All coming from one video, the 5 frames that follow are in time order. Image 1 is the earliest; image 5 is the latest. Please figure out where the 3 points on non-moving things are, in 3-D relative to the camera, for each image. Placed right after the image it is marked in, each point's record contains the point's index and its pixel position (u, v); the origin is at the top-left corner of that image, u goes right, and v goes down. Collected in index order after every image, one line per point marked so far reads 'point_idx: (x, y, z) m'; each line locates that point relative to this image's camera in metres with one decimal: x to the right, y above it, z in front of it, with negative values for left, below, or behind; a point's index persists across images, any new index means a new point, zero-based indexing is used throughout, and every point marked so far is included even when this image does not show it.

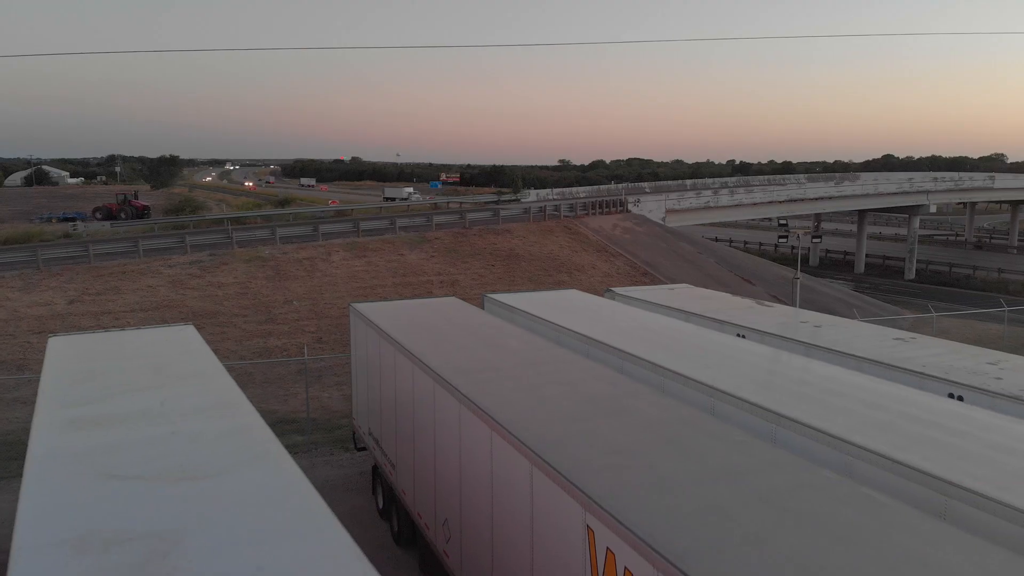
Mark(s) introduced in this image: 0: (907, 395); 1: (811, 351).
0: (+4.4, -1.2, +7.9) m
1: (+4.2, -0.9, +10.0) m
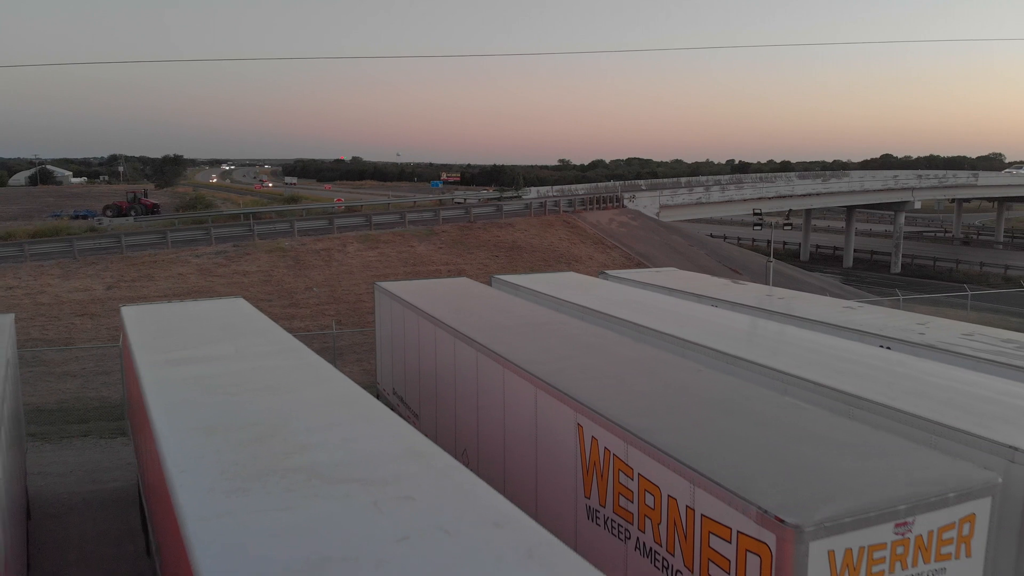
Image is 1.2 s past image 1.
0: (+4.5, -0.8, +9.5) m
1: (+4.3, -0.5, +11.6) m
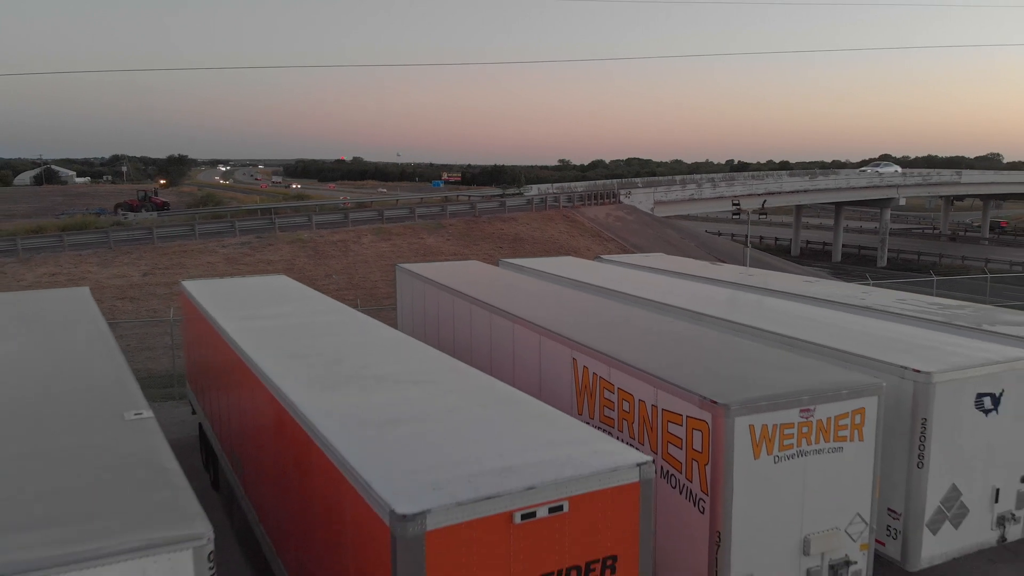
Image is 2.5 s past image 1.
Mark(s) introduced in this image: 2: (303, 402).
0: (+4.7, -0.3, +11.4) m
1: (+4.4, 0.0, +13.4) m
2: (-1.9, -1.0, +6.4) m
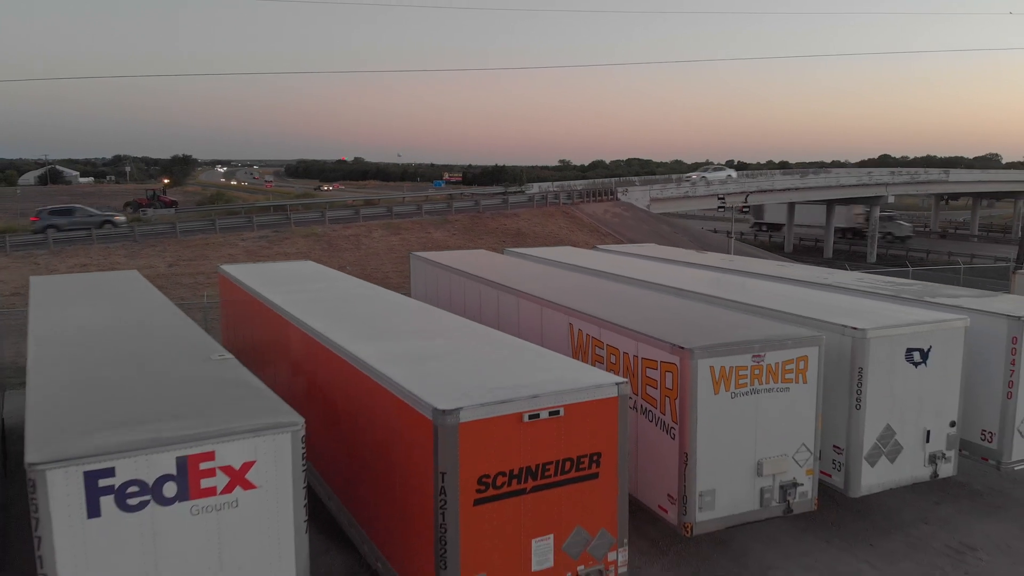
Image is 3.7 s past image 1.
0: (+4.7, 0.0, +12.9) m
1: (+4.5, +0.3, +14.9) m
2: (-1.8, -0.7, +7.9) m
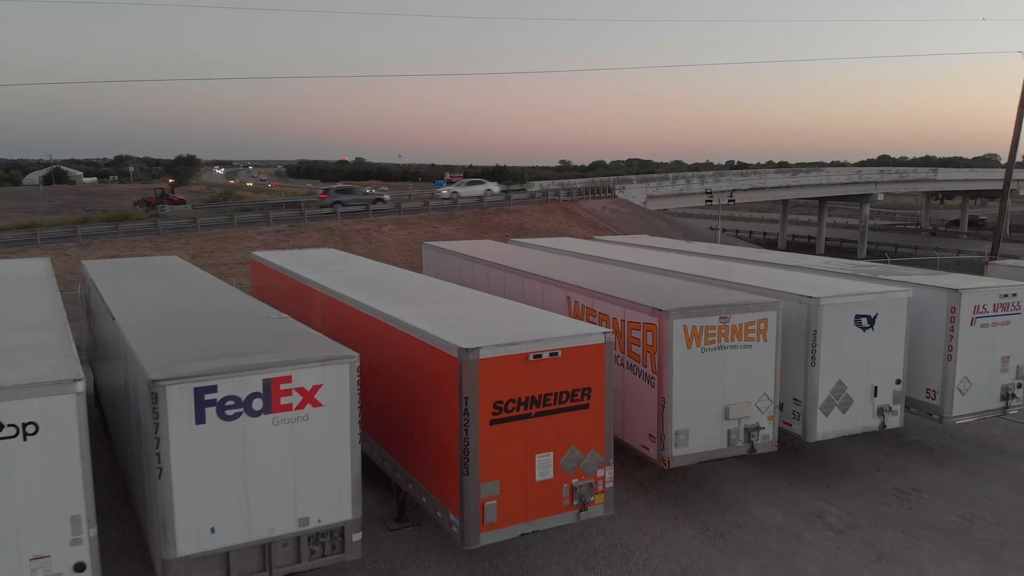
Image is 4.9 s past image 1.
0: (+4.8, +0.4, +14.4) m
1: (+4.6, +0.7, +16.5) m
2: (-1.7, -0.3, +9.5) m
